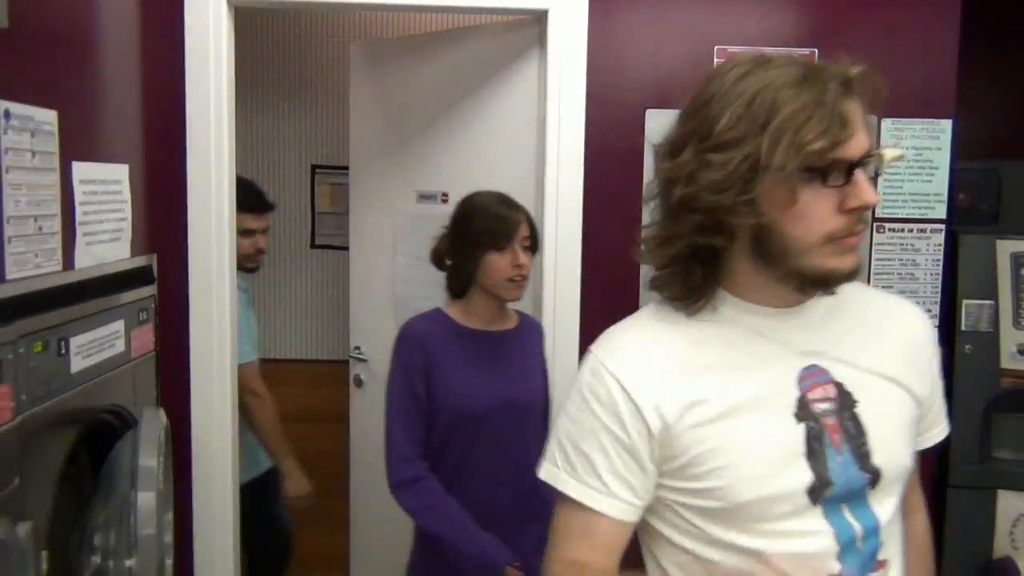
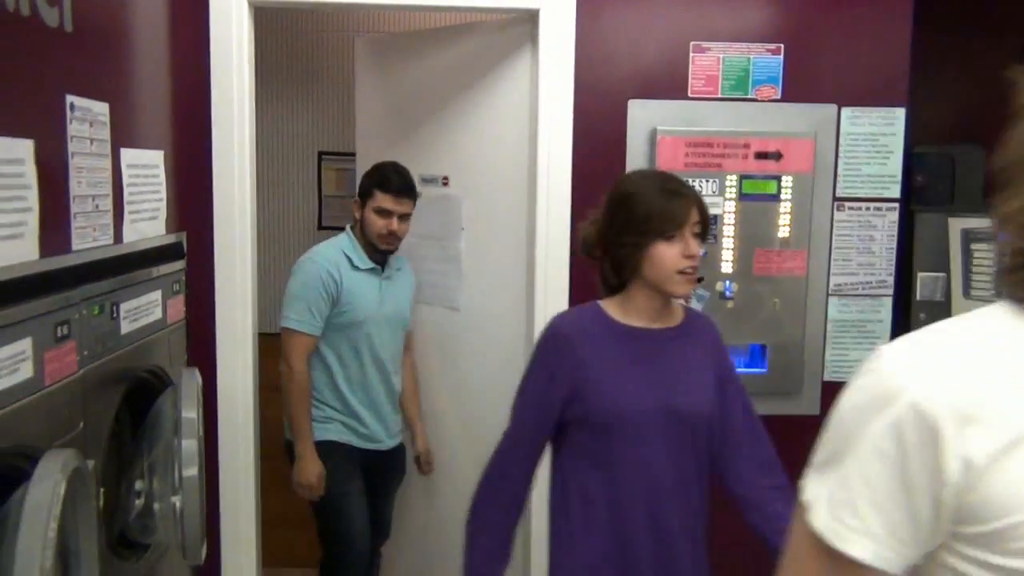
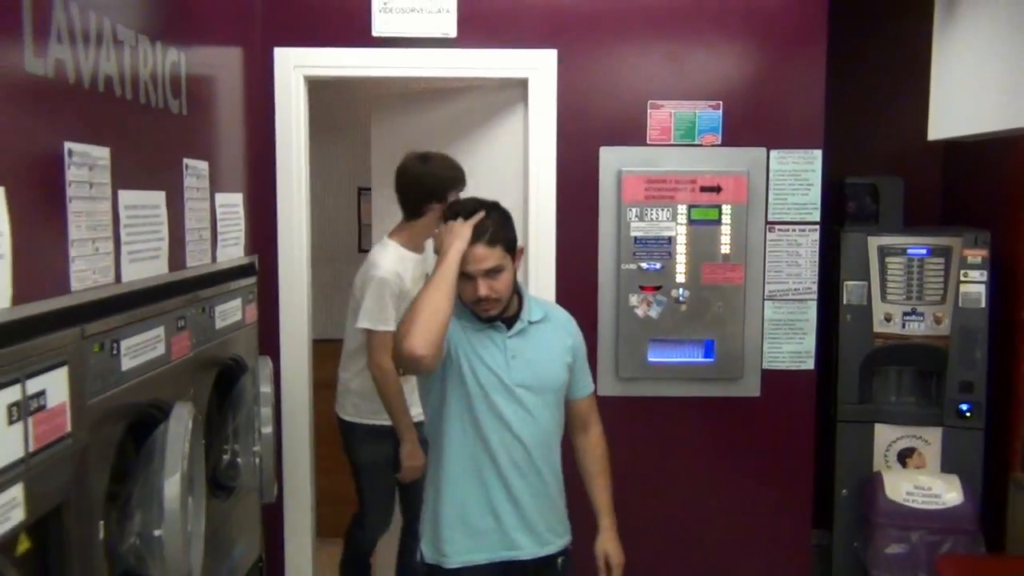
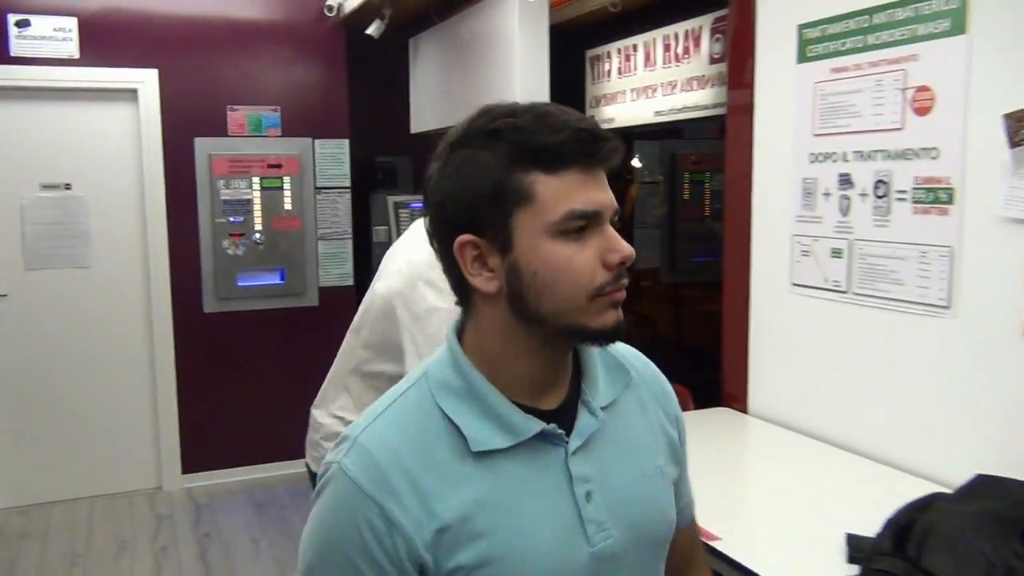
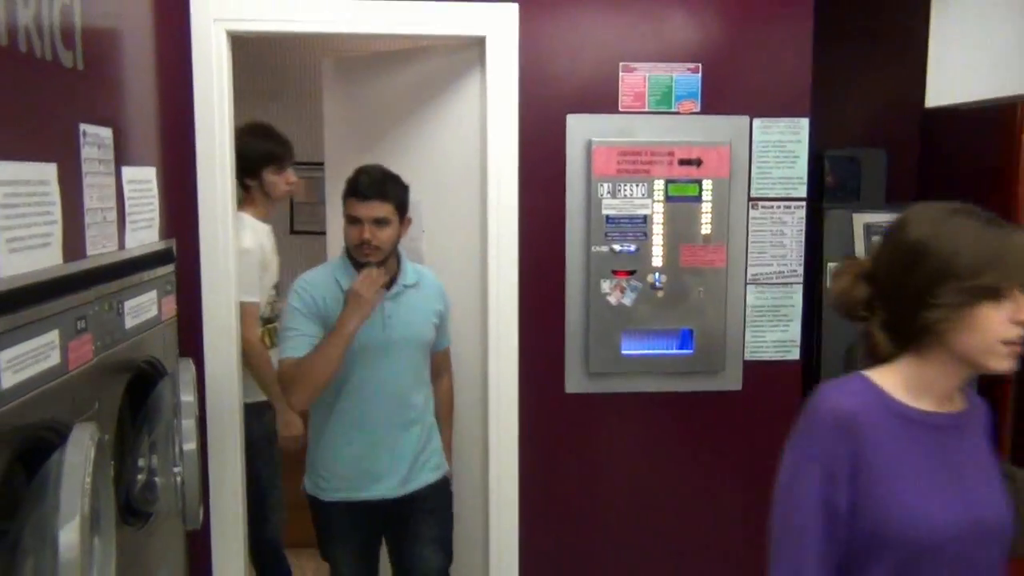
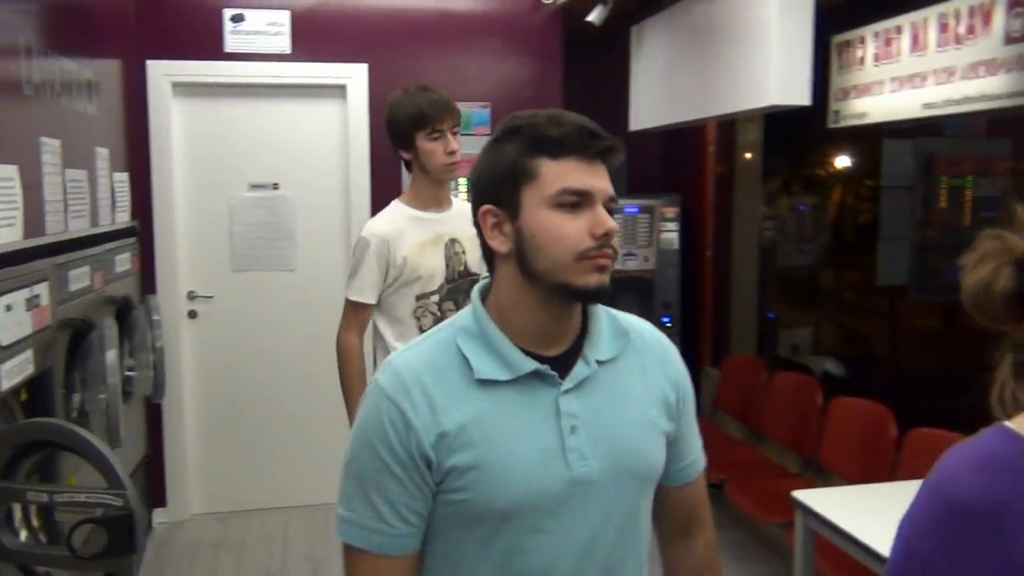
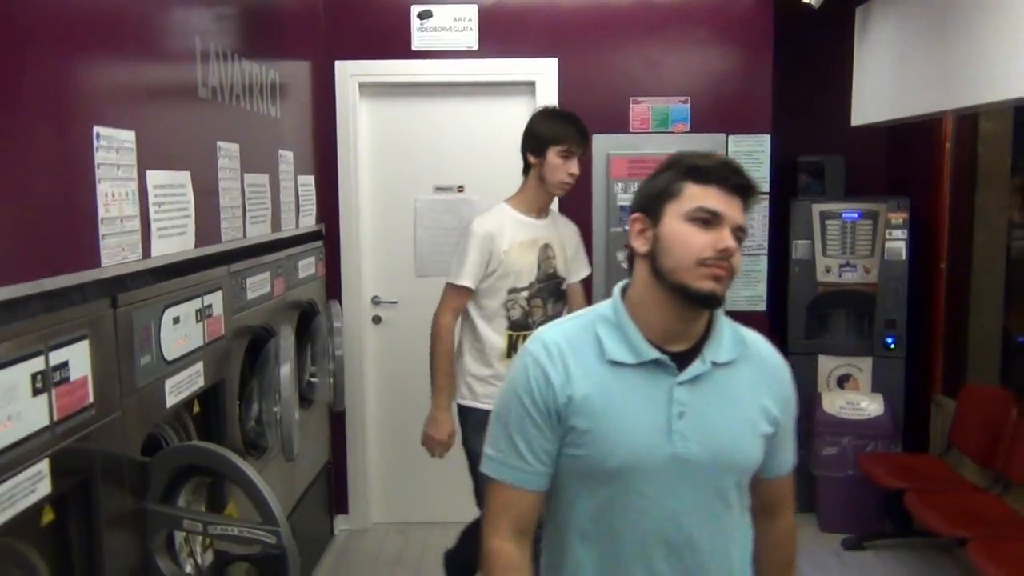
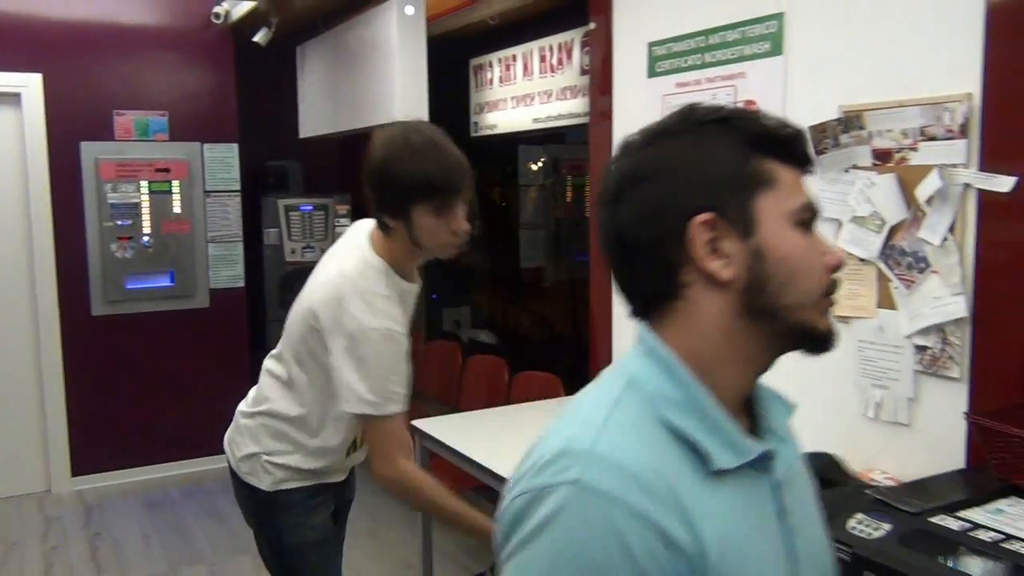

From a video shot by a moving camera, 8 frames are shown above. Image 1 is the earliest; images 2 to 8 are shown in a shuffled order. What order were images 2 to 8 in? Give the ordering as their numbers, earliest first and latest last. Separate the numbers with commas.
2, 5, 3, 7, 6, 4, 8
